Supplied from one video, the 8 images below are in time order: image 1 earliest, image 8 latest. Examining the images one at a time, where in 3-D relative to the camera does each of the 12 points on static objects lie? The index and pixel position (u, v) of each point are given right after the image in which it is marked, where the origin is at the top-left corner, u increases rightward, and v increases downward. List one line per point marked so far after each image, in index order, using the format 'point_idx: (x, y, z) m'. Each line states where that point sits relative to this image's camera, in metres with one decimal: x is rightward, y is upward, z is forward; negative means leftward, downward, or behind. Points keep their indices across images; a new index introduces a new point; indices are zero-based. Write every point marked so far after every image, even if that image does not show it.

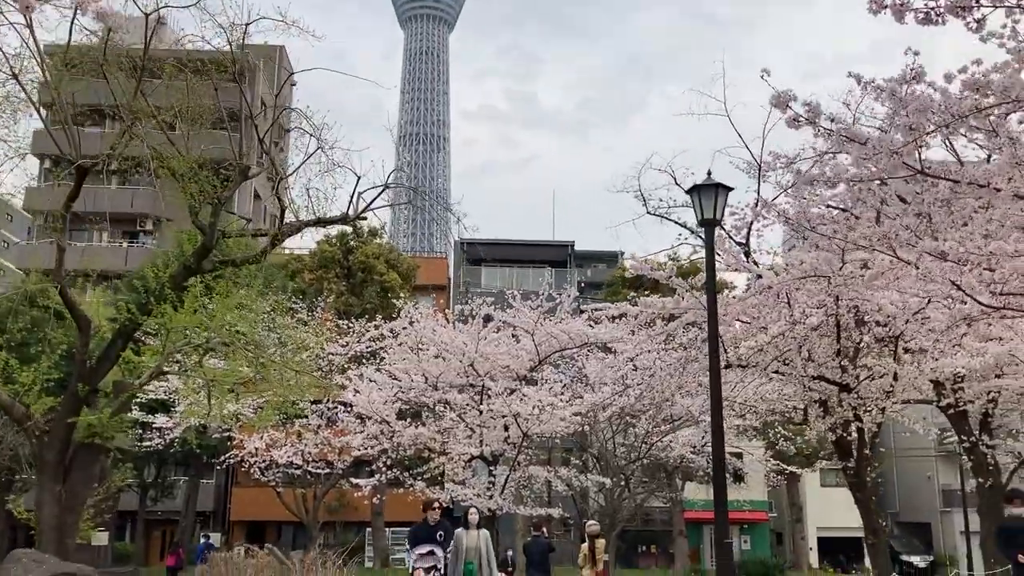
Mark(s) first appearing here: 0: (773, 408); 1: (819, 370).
0: (+3.4, -1.6, +12.3) m
1: (+3.3, -0.9, +10.1) m
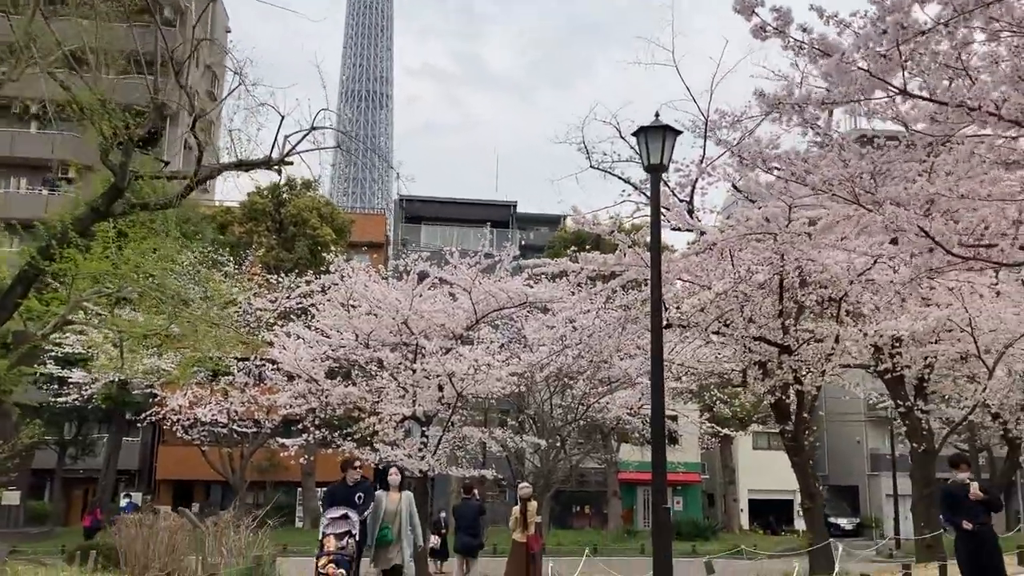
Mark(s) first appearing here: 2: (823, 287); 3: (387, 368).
0: (+2.6, -1.0, +12.1) m
1: (+2.6, -0.5, +9.8) m
2: (+3.2, 0.0, +9.7) m
3: (-1.8, -1.1, +13.3) m
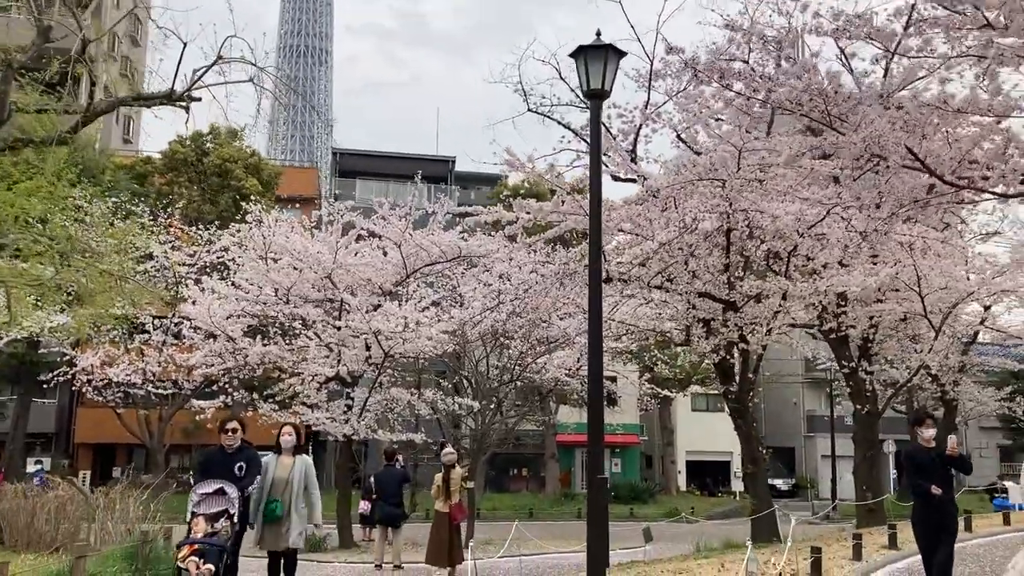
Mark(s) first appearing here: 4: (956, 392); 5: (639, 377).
0: (+1.7, -0.5, +11.5) m
1: (+1.9, 0.0, +9.3) m
2: (+2.6, +0.5, +9.2) m
3: (-2.7, -0.5, +12.4) m
4: (+8.3, -2.0, +17.7) m
5: (+2.7, -1.9, +19.9) m
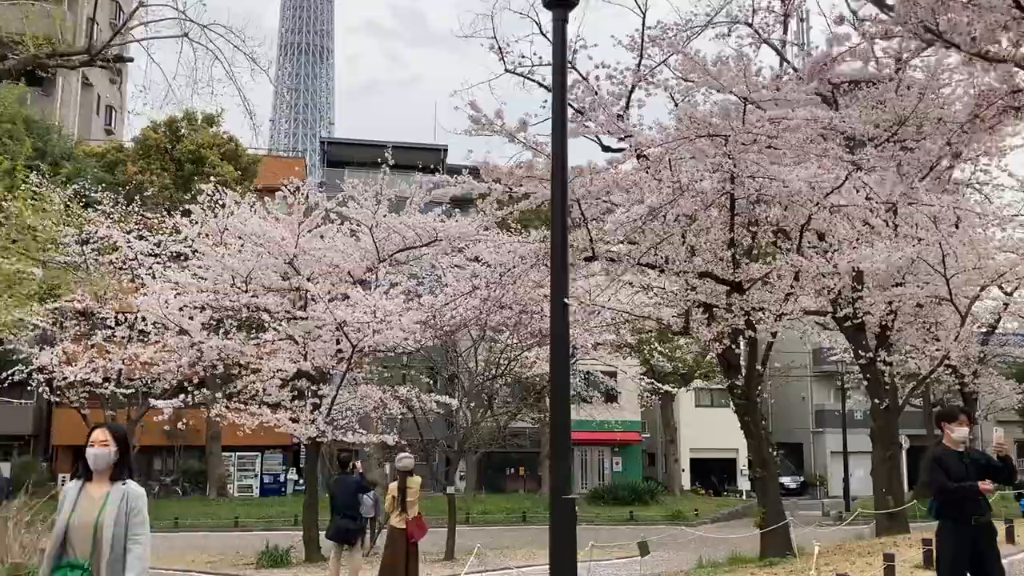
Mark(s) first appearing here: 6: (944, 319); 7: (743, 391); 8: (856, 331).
0: (+1.5, -0.3, +10.4) m
1: (+1.7, +0.2, +8.1) m
2: (+2.3, +0.7, +8.0) m
3: (-2.9, -0.3, +11.3) m
4: (+8.2, -1.7, +16.5) m
5: (+2.5, -1.7, +18.8) m
6: (+5.5, -0.4, +11.9) m
7: (+2.1, -0.9, +8.7) m
8: (+4.0, -0.5, +10.9) m
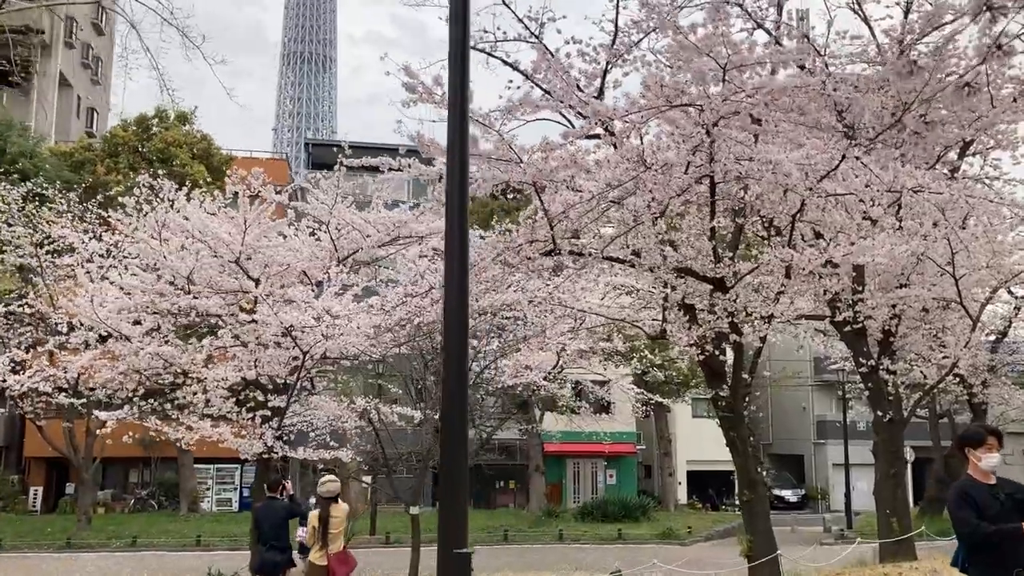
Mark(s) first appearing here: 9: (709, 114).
0: (+1.2, -0.3, +9.4) m
1: (+1.3, +0.2, +7.2) m
2: (+2.0, +0.7, +7.1) m
3: (-3.2, -0.4, +10.4) m
4: (+7.8, -1.8, +15.5) m
5: (+2.2, -1.8, +17.8) m
6: (+5.1, -0.4, +10.9) m
7: (+1.8, -0.9, +7.7) m
8: (+3.6, -0.5, +9.9) m
9: (+1.2, +1.1, +5.7) m
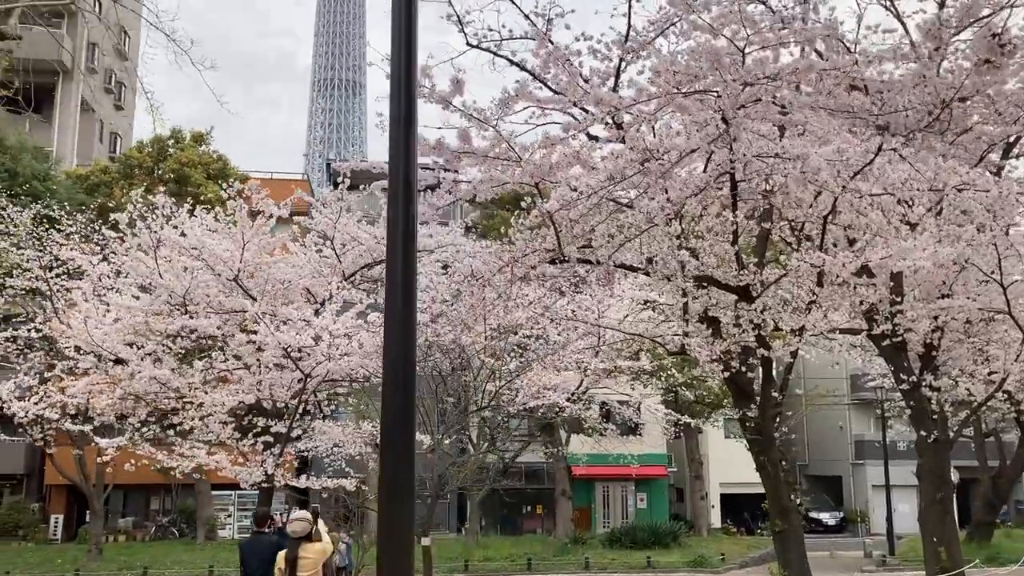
0: (+1.3, -0.4, +8.8) m
1: (+1.4, +0.1, +6.6) m
2: (+2.0, +0.6, +6.5) m
3: (-3.1, -0.6, +9.9) m
4: (+8.2, -1.9, +14.7) m
5: (+2.6, -2.1, +17.1) m
6: (+5.3, -0.5, +10.2) m
7: (+1.8, -1.0, +7.1) m
8: (+3.8, -0.6, +9.2) m
9: (+1.2, +1.0, +5.1) m
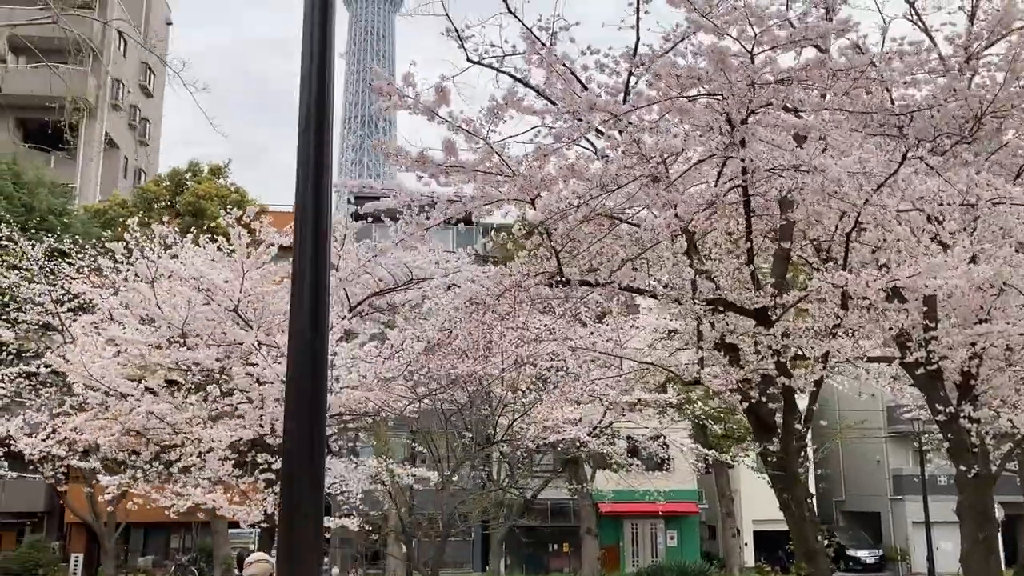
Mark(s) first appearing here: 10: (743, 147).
0: (+1.4, -0.7, +8.3) m
1: (+1.4, 0.0, +6.1) m
2: (+2.0, +0.5, +6.0) m
3: (-3.0, -0.9, +9.6) m
4: (+8.5, -2.3, +13.9) m
5: (+3.0, -2.6, +16.5) m
6: (+5.4, -0.8, +9.5) m
7: (+1.9, -1.2, +6.5) m
8: (+3.9, -0.8, +8.7) m
9: (+1.1, +0.9, +4.7) m
10: (+1.2, +0.7, +4.9) m
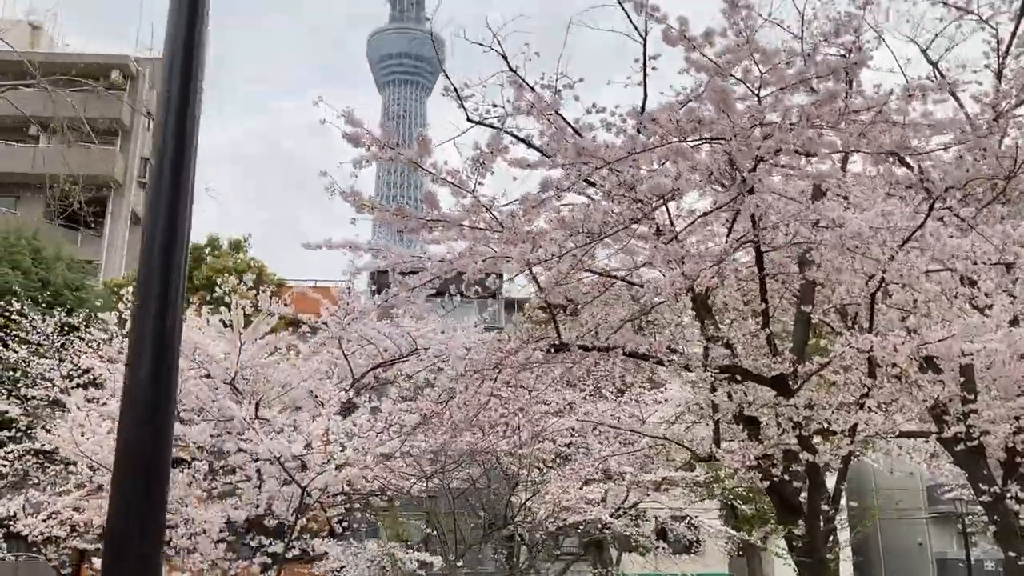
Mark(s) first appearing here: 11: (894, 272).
0: (+1.4, -1.3, +7.8) m
1: (+1.3, -0.4, +5.6) m
2: (+2.0, +0.1, +5.5) m
3: (-2.9, -1.6, +9.1) m
4: (+8.7, -3.3, +13.0) m
5: (+3.3, -3.8, +15.8) m
6: (+5.5, -1.4, +8.9) m
7: (+1.9, -1.6, +5.9) m
8: (+3.9, -1.4, +8.0) m
9: (+1.0, +0.6, +4.3) m
10: (+1.1, +0.4, +4.5) m
11: (+2.3, +0.1, +5.5) m
